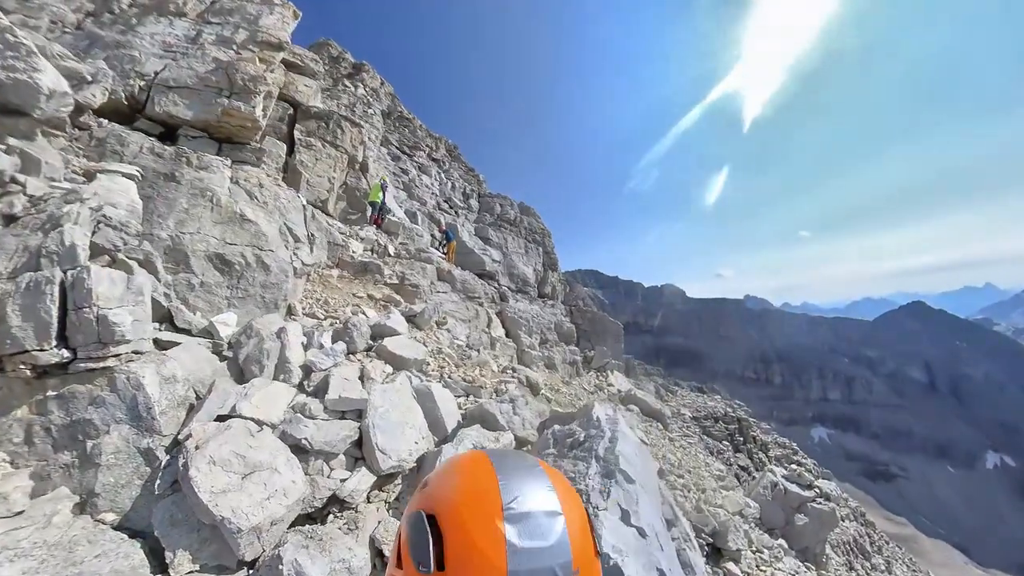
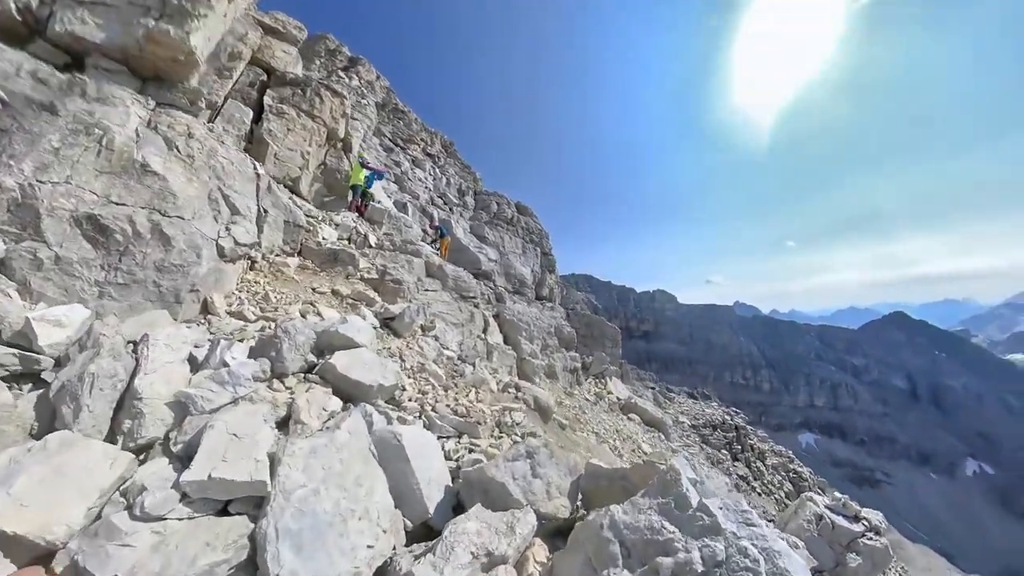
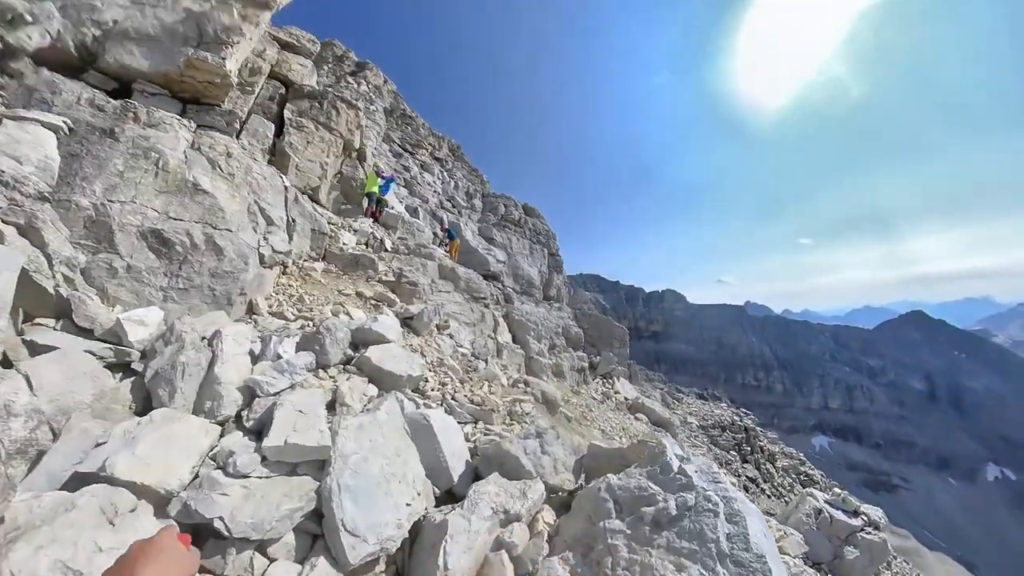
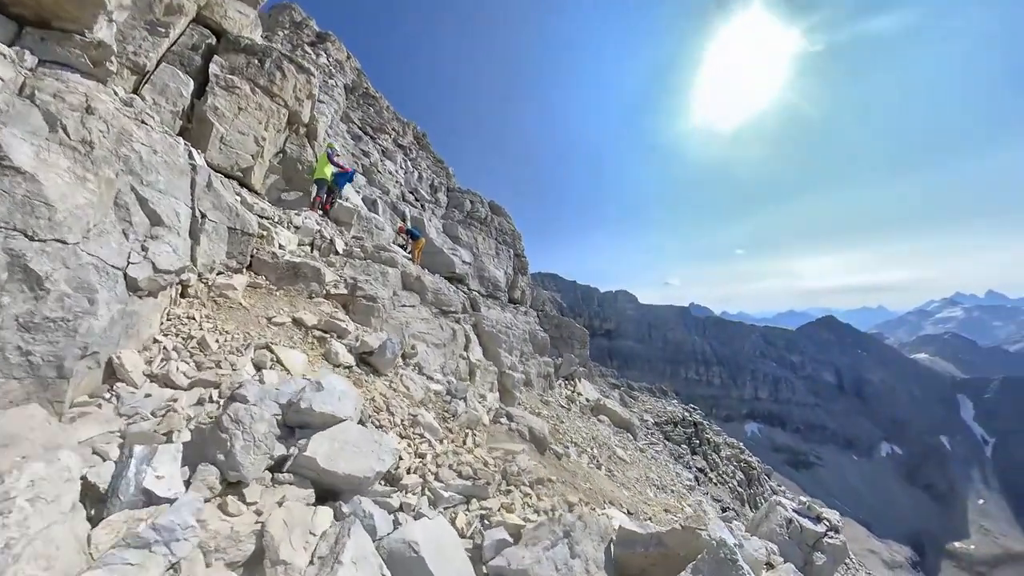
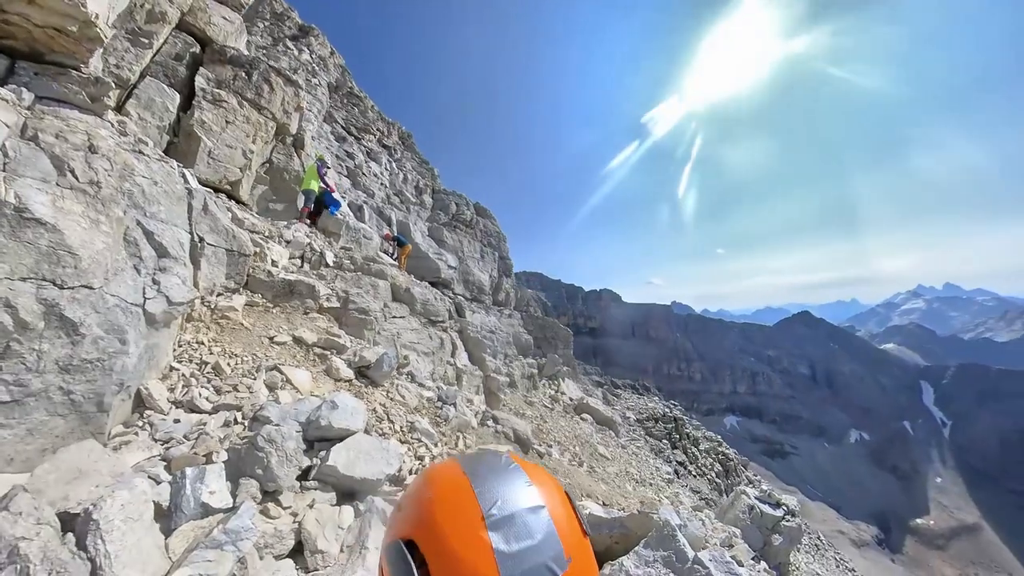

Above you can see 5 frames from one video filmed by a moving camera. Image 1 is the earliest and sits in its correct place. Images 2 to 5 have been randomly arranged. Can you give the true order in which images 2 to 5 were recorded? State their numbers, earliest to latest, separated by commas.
3, 2, 4, 5
